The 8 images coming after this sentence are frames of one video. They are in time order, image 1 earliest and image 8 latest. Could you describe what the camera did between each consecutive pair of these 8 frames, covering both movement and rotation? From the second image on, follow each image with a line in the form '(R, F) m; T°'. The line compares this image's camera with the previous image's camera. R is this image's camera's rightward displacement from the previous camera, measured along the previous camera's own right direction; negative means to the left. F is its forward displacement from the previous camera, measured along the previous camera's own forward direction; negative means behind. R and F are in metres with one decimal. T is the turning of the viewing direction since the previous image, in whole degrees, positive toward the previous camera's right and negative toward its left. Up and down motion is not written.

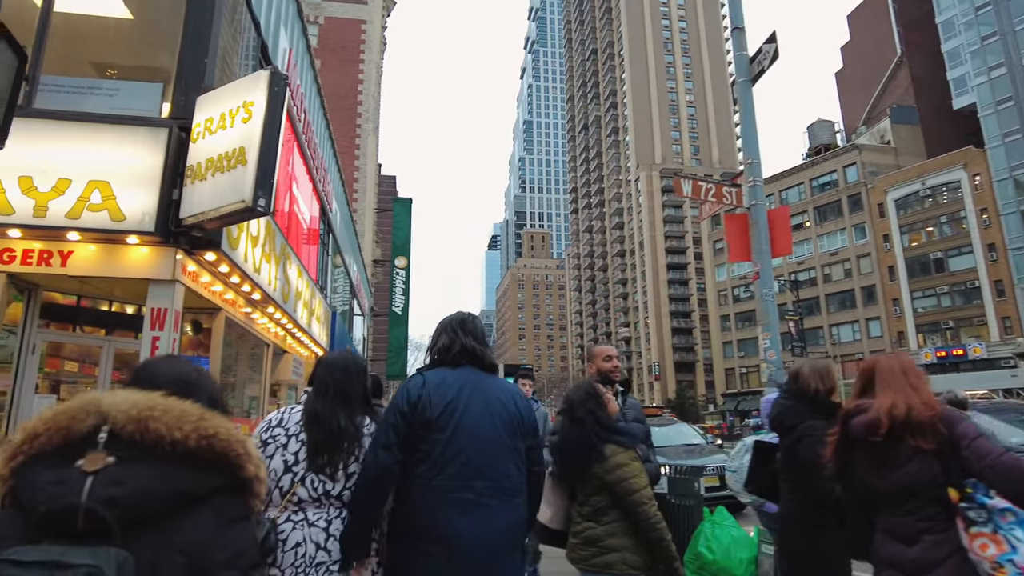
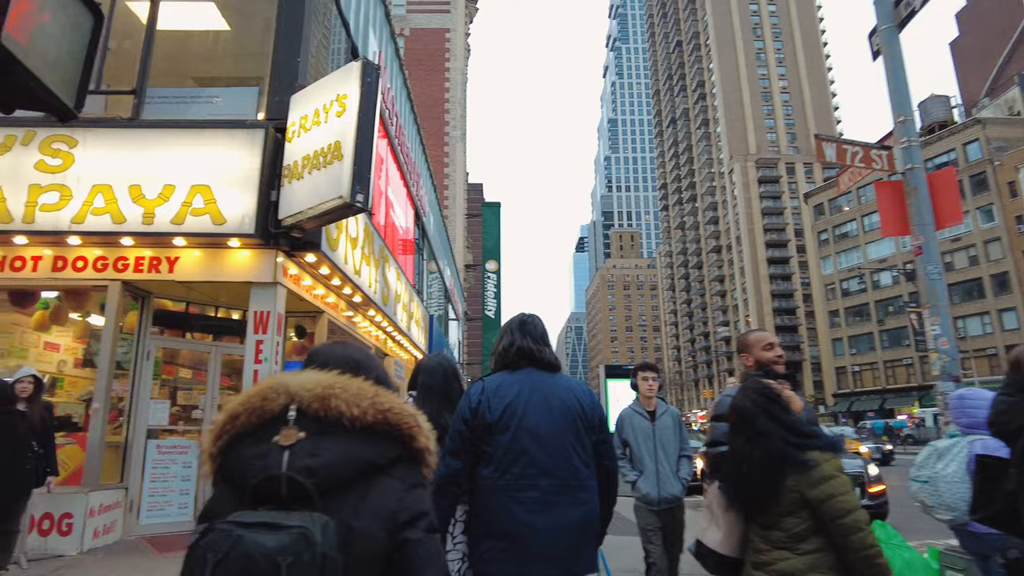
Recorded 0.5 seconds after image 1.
(-0.2, +0.5) m; -8°
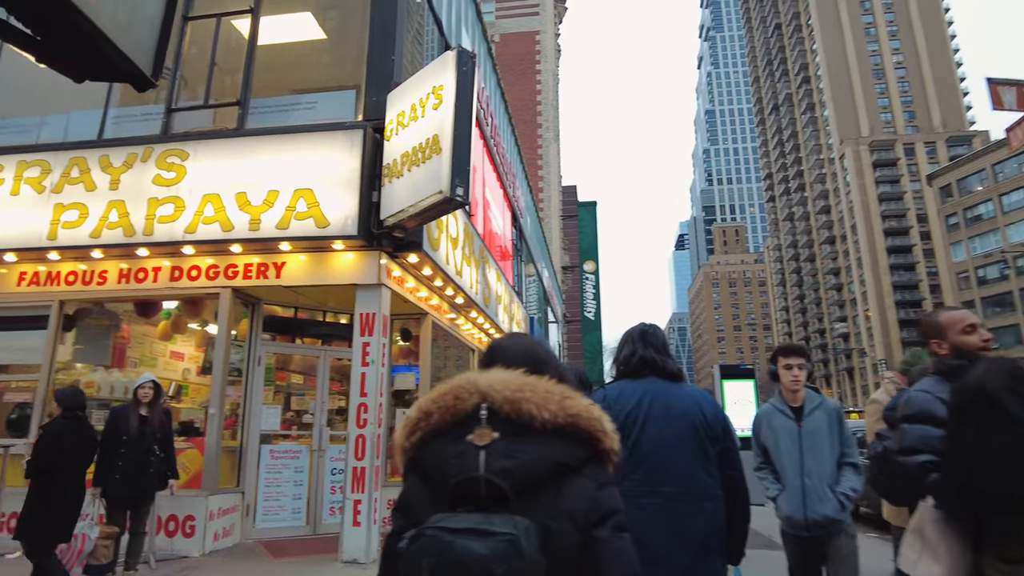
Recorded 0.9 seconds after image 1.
(-0.1, +0.4) m; -9°
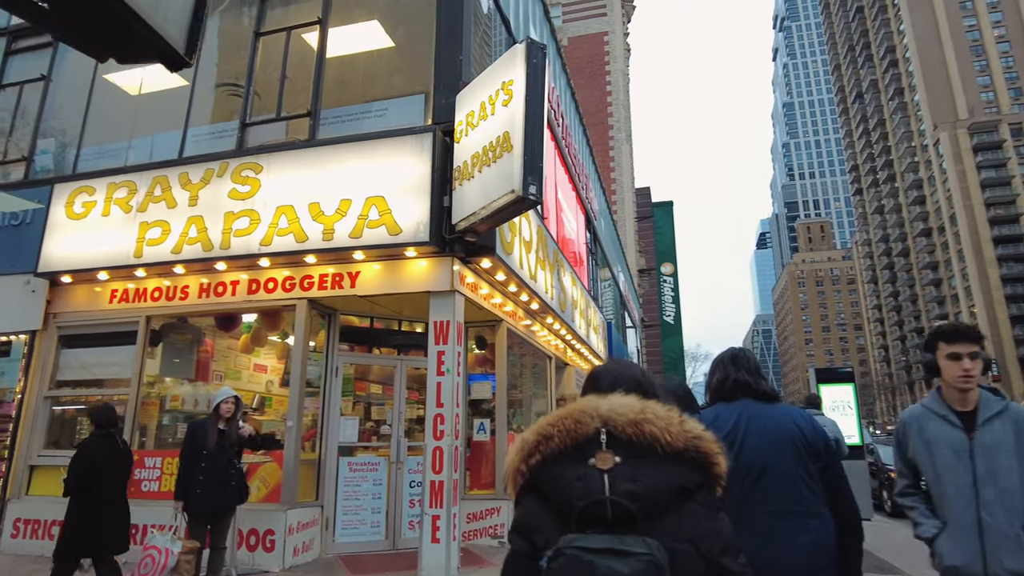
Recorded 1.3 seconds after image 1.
(0.0, +0.4) m; -7°
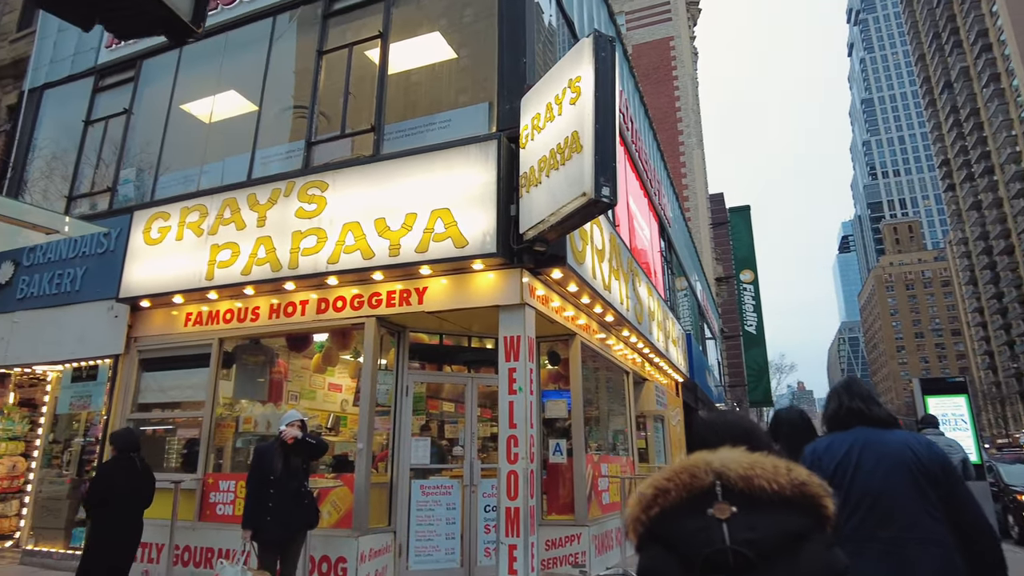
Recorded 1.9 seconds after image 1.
(0.0, +0.4) m; -6°
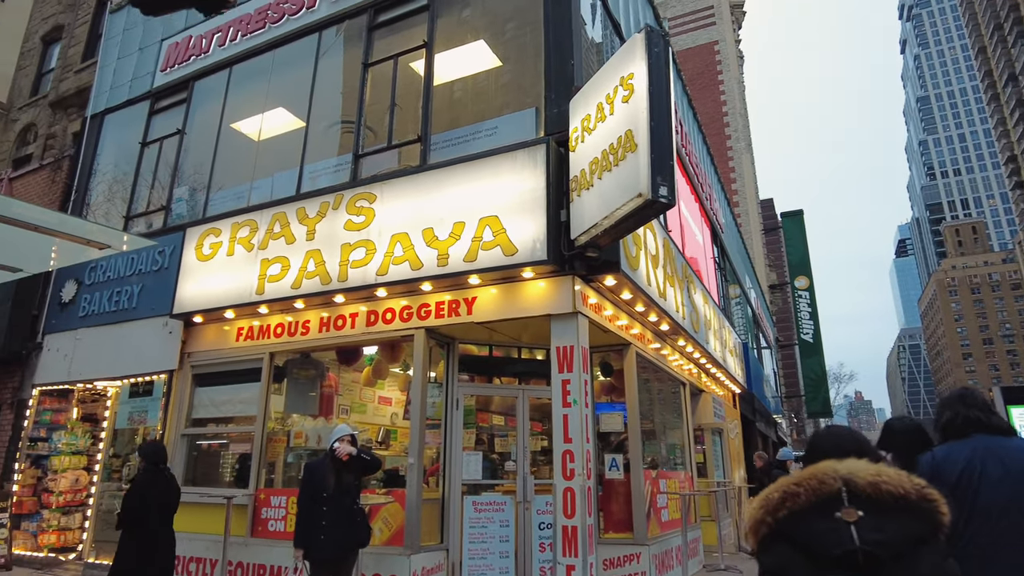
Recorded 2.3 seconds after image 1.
(-0.1, +0.2) m; -4°
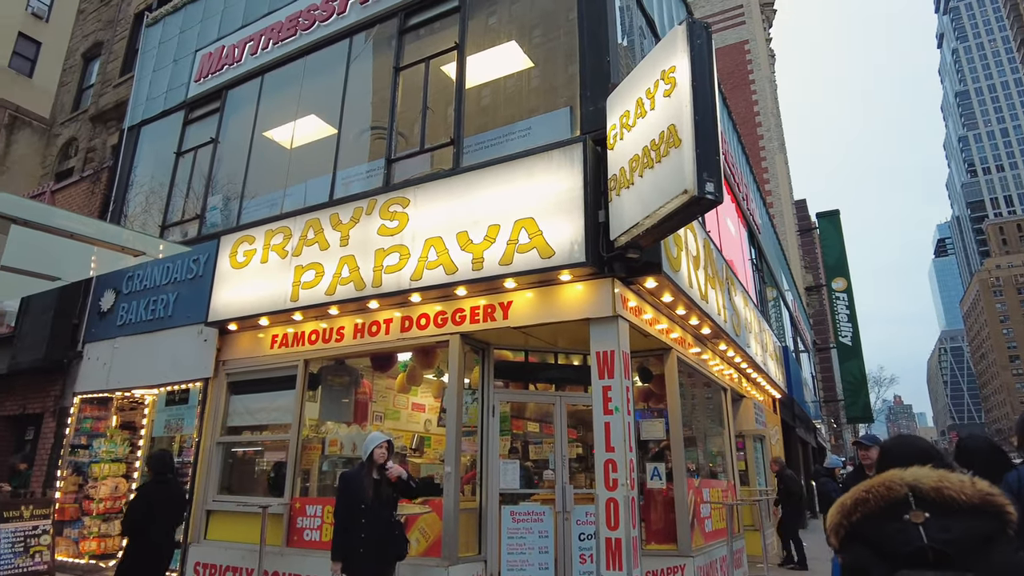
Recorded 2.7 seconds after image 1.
(-0.1, +0.2) m; -3°
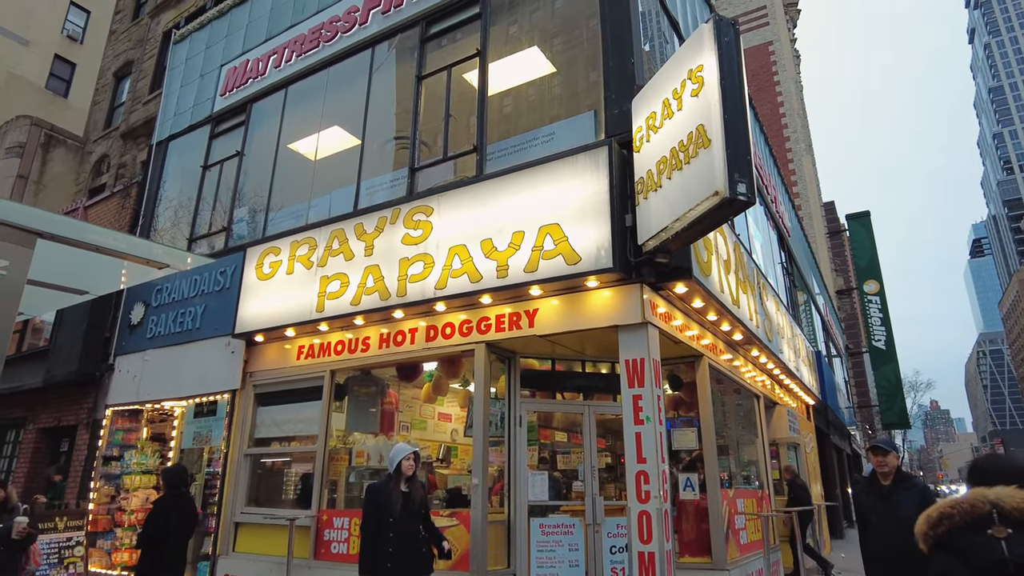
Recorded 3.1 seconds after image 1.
(0.0, +0.1) m; -2°
